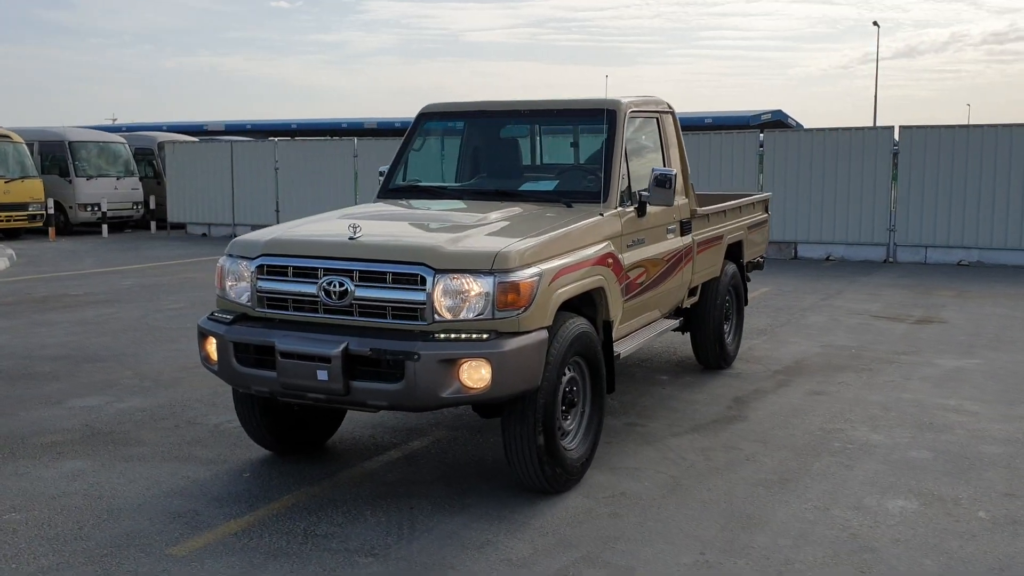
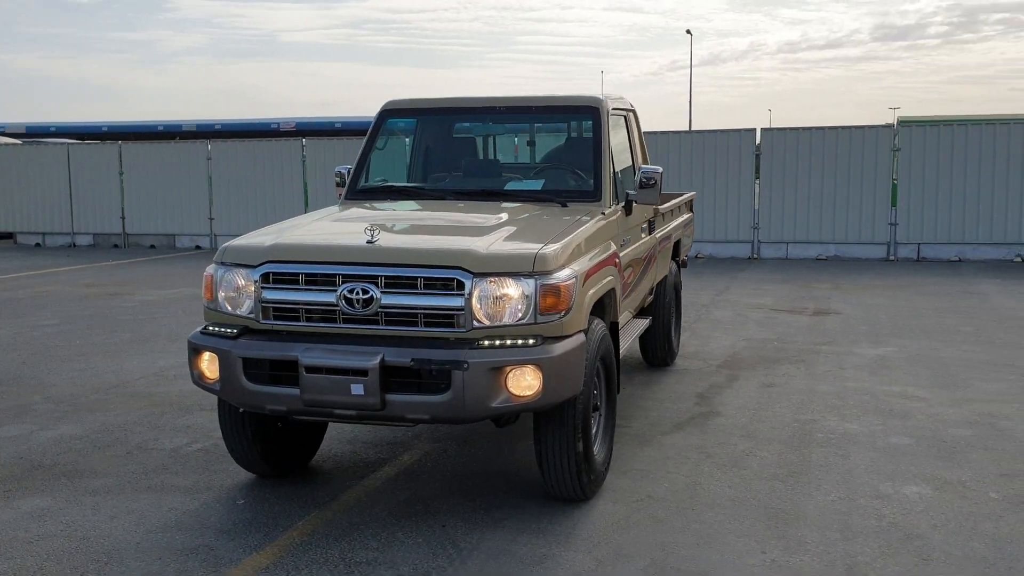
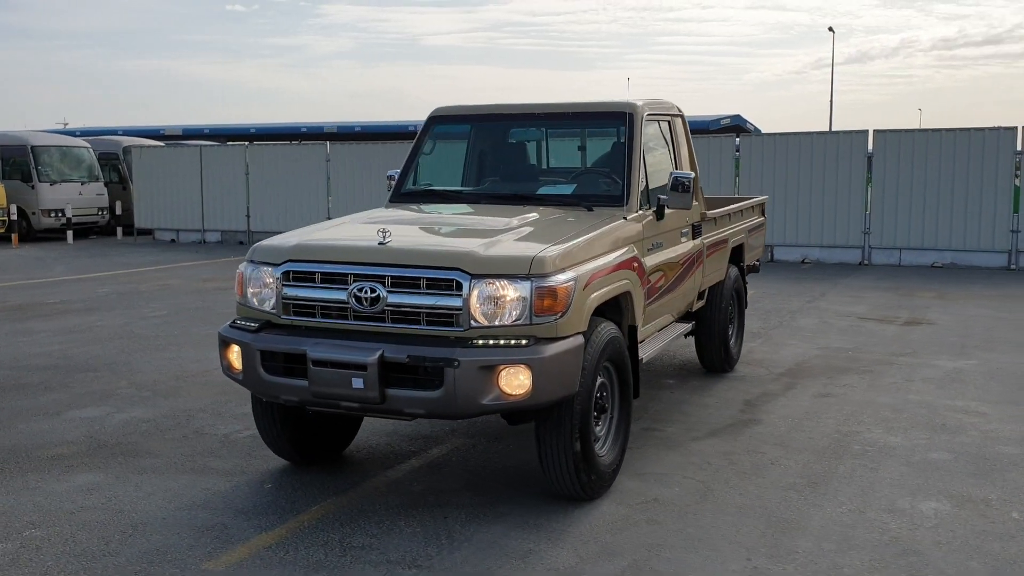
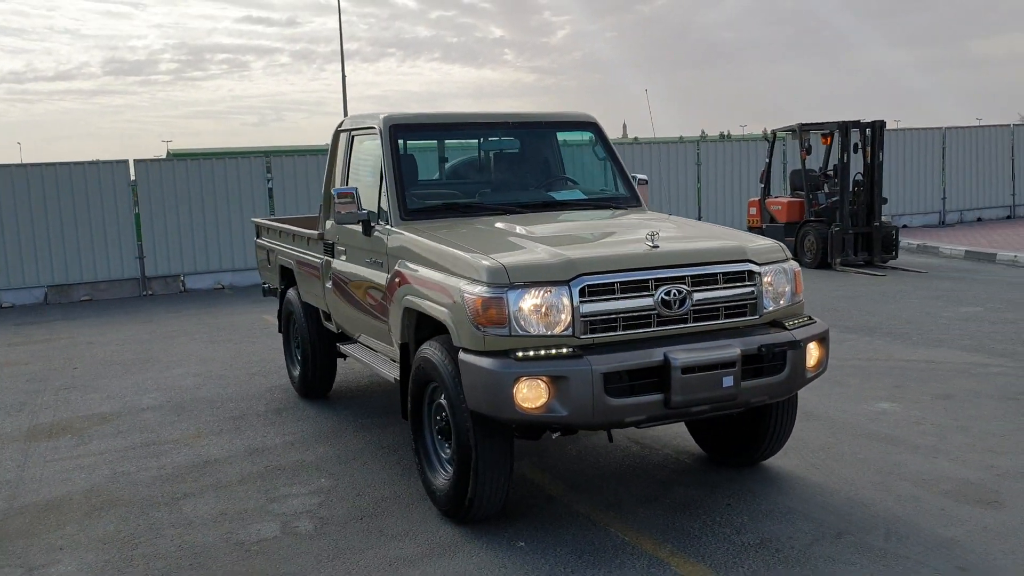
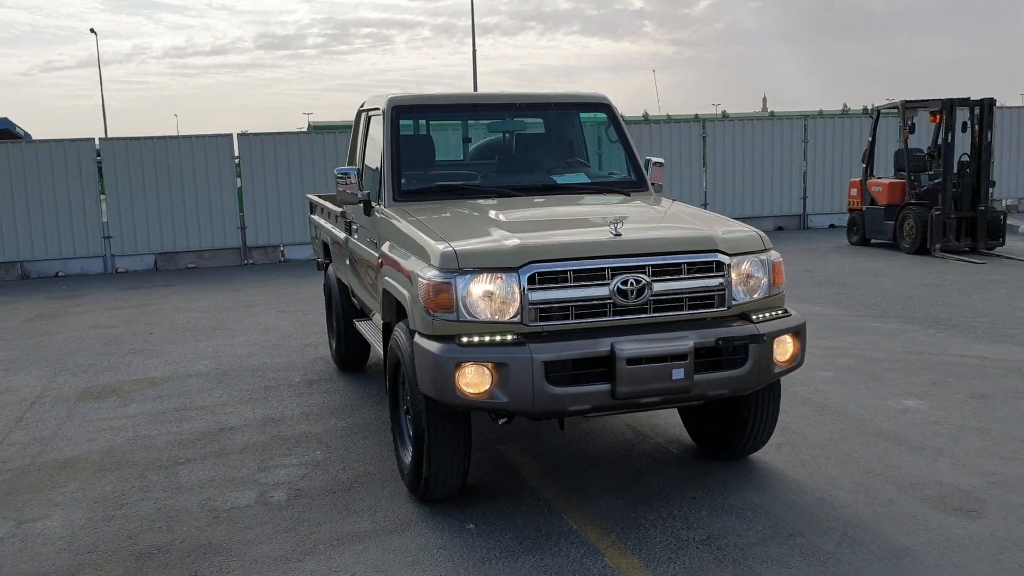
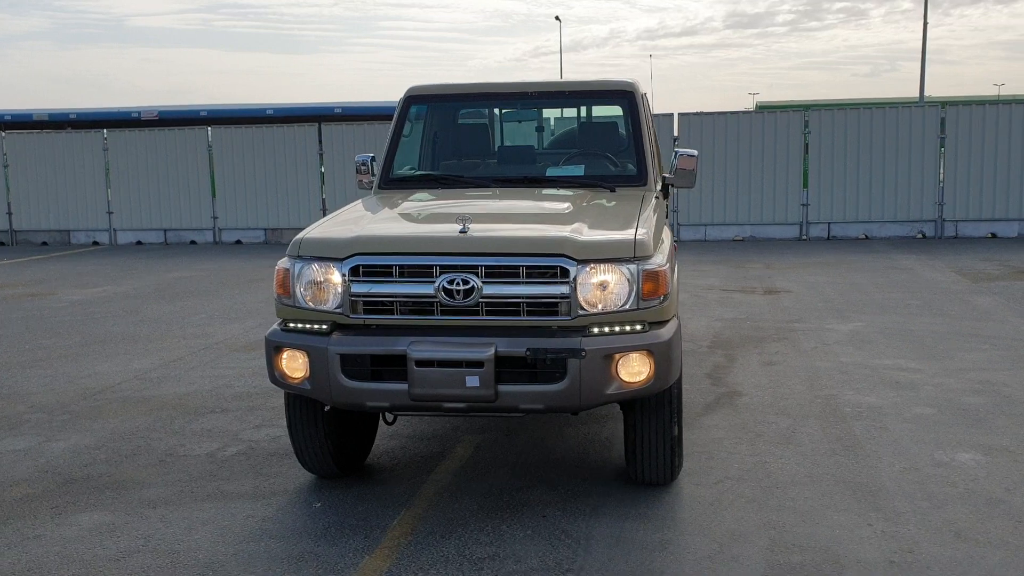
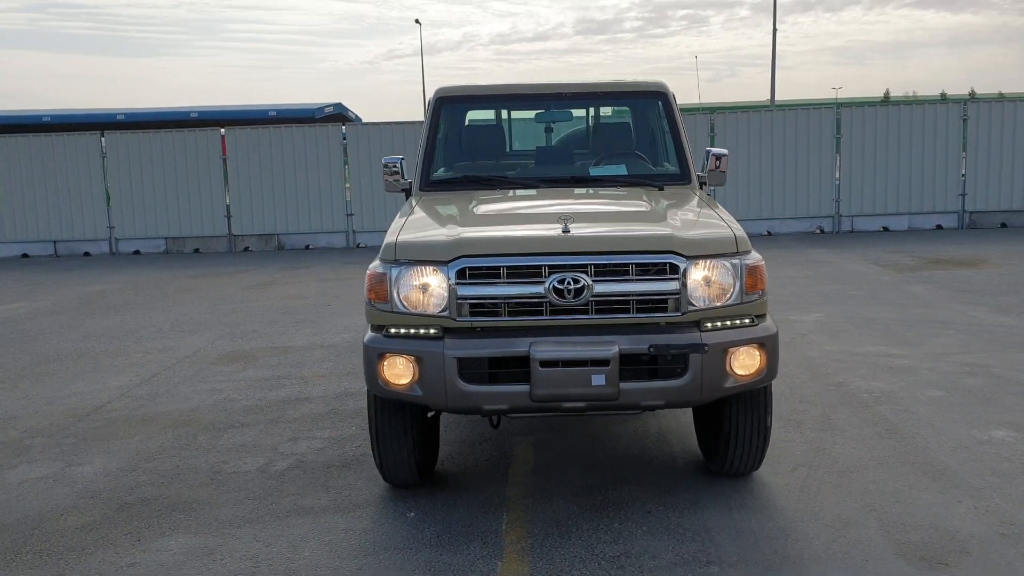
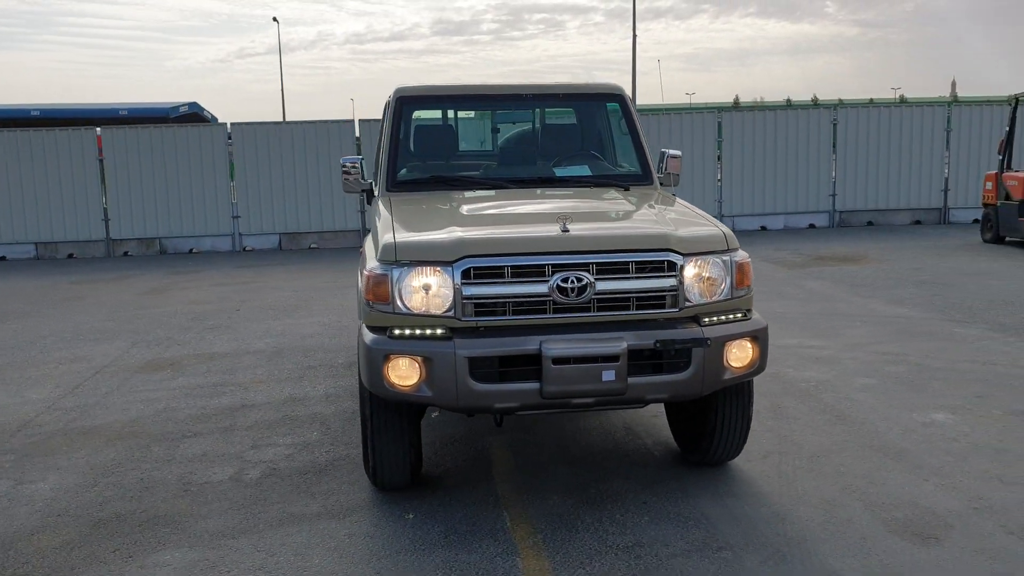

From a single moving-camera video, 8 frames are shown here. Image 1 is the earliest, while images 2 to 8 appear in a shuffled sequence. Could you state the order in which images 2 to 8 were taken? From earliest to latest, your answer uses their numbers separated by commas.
3, 2, 6, 7, 8, 5, 4
